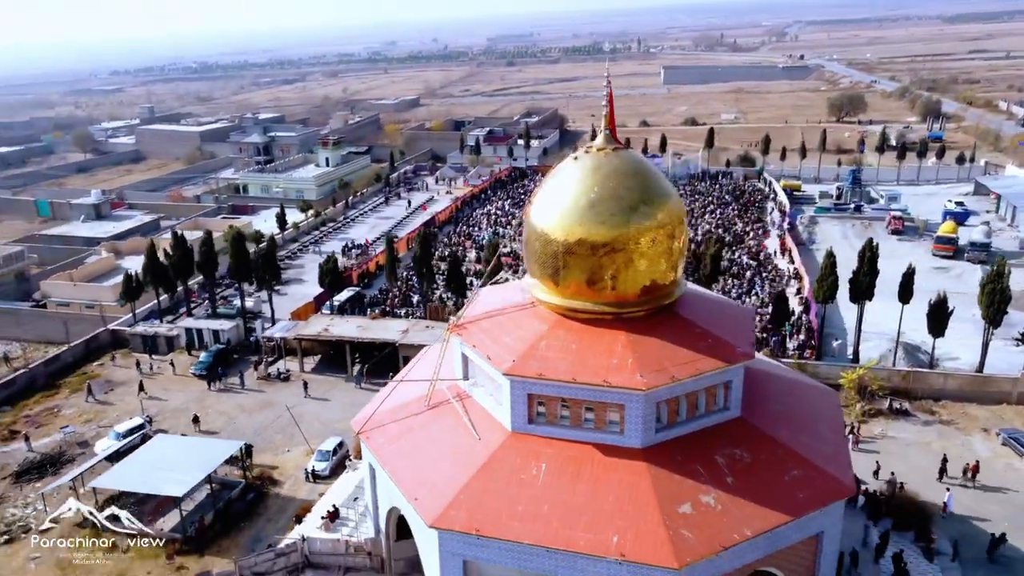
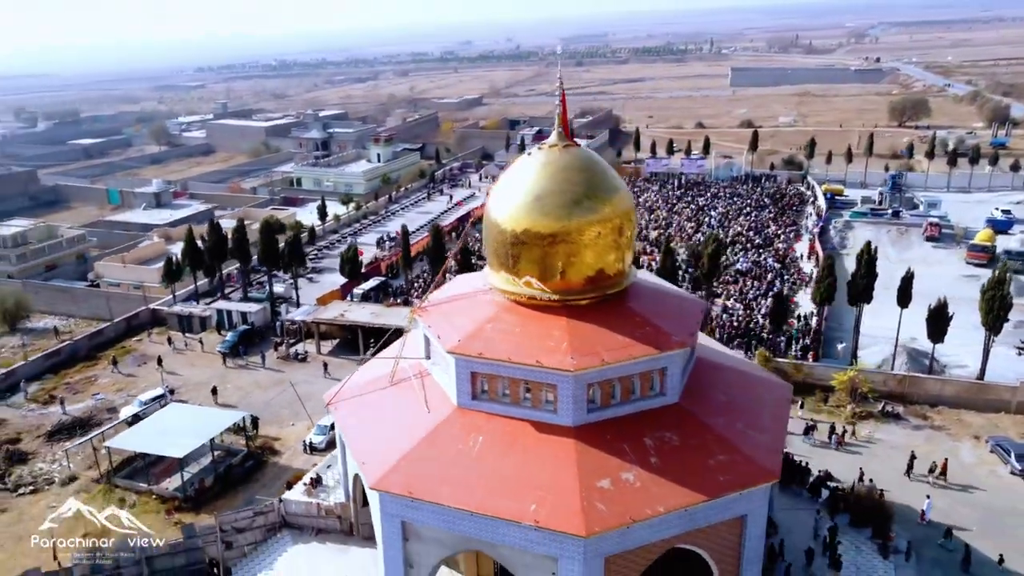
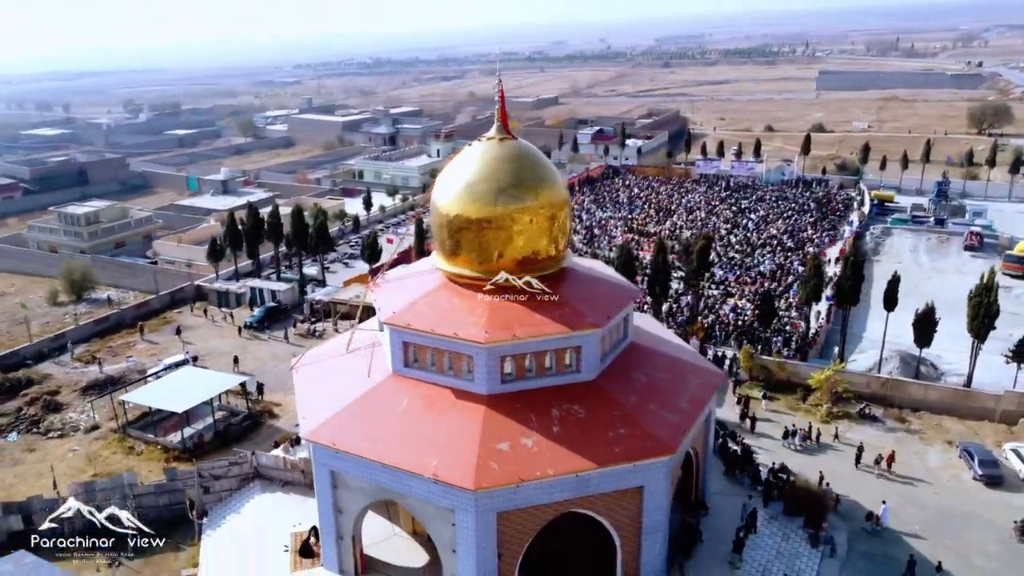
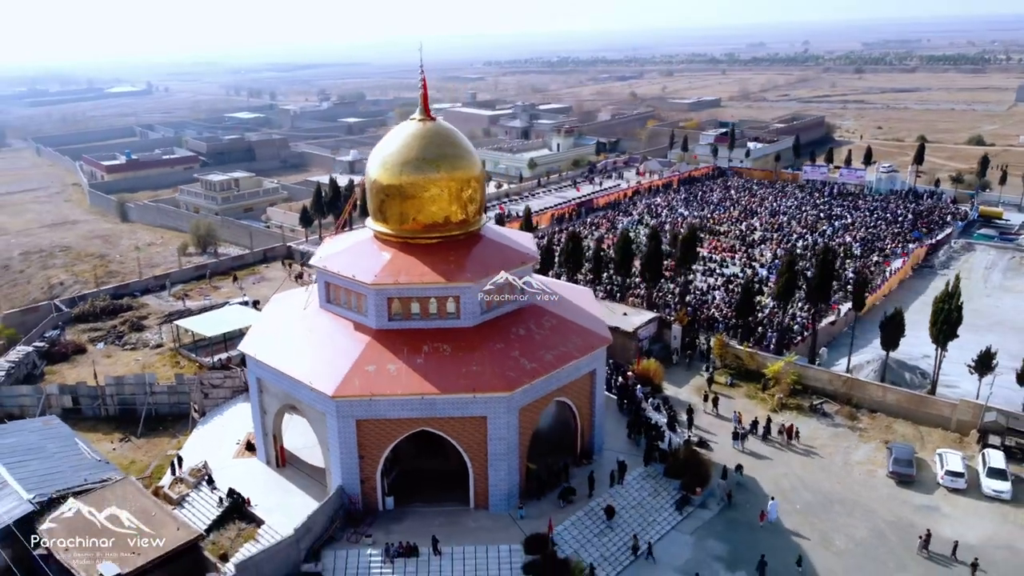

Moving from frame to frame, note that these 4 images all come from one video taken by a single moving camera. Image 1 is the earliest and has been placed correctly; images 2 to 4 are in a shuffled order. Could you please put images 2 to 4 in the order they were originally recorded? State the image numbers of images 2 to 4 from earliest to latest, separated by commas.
2, 3, 4
